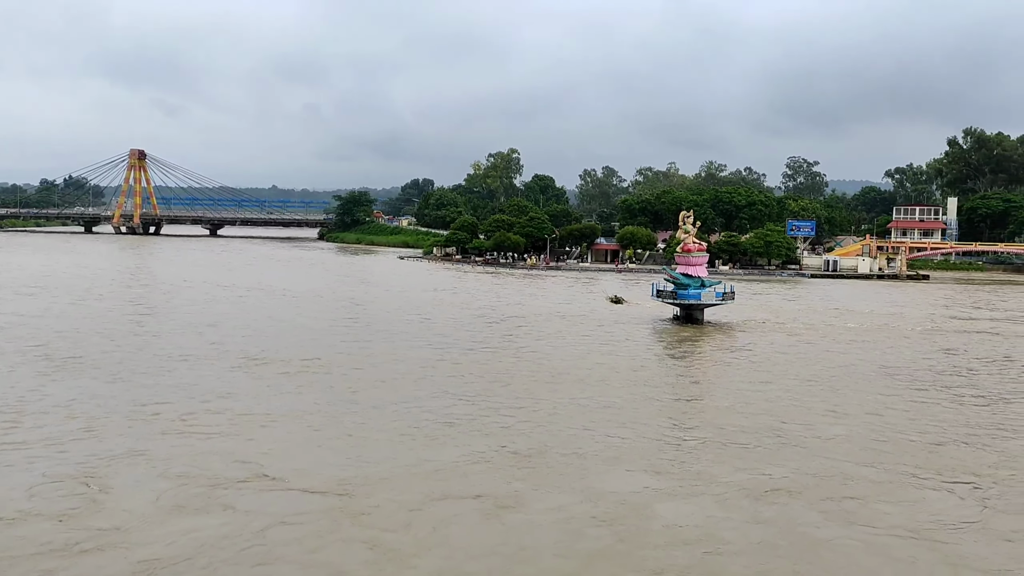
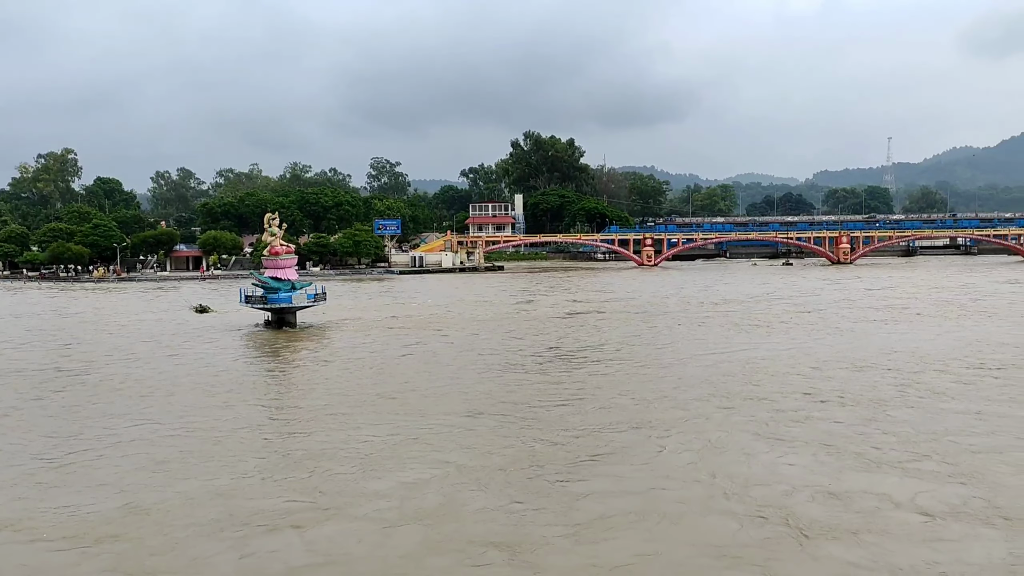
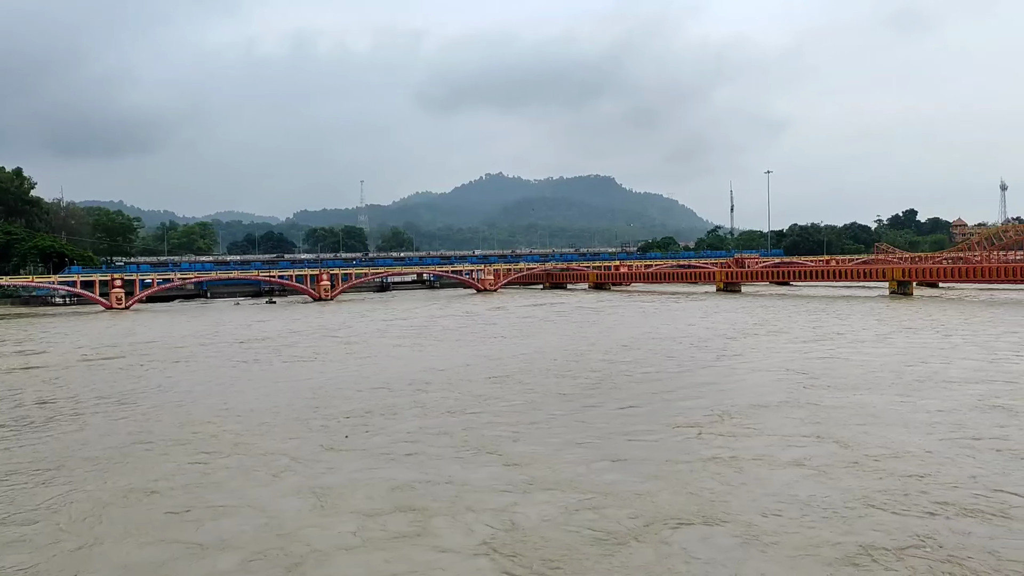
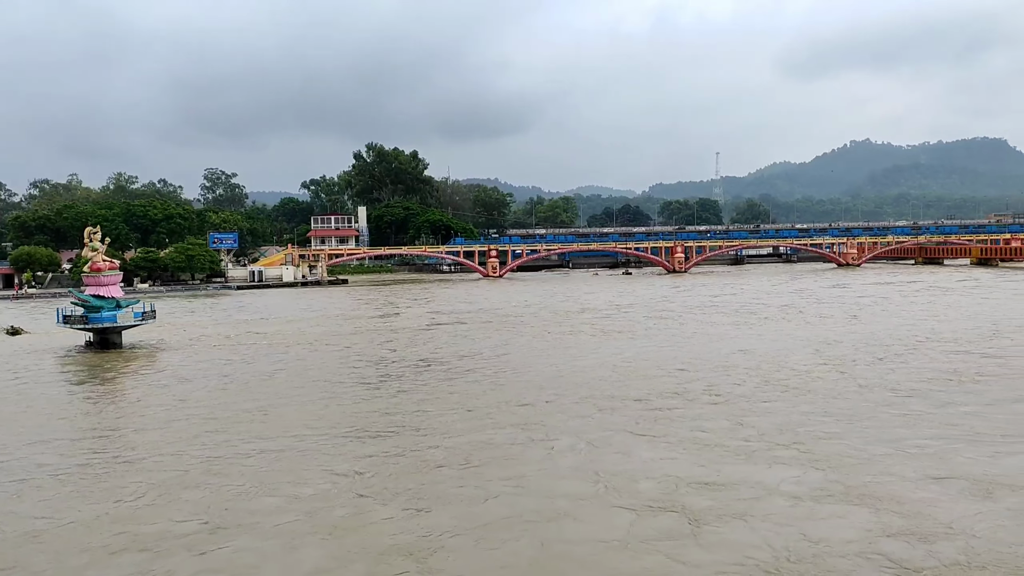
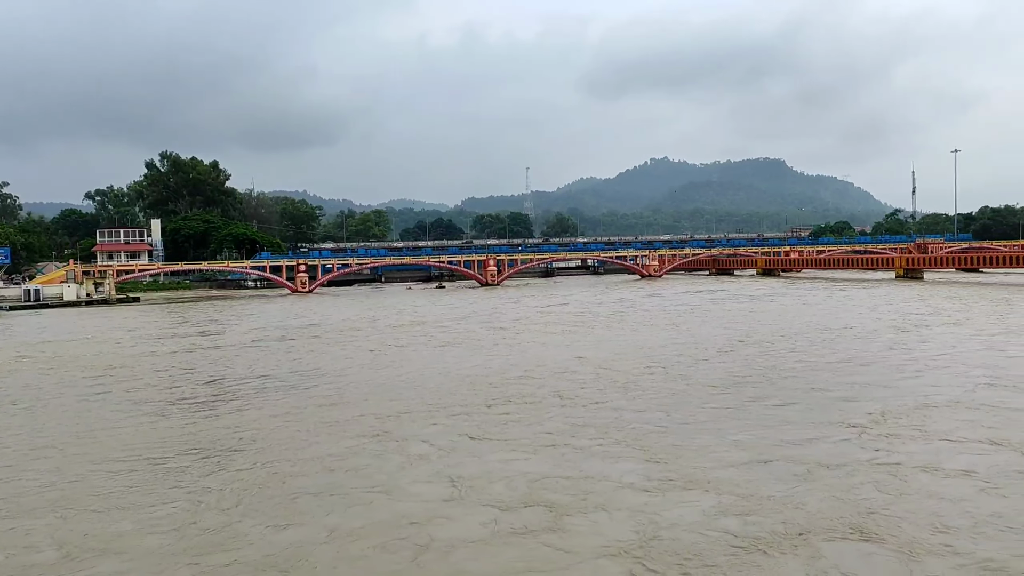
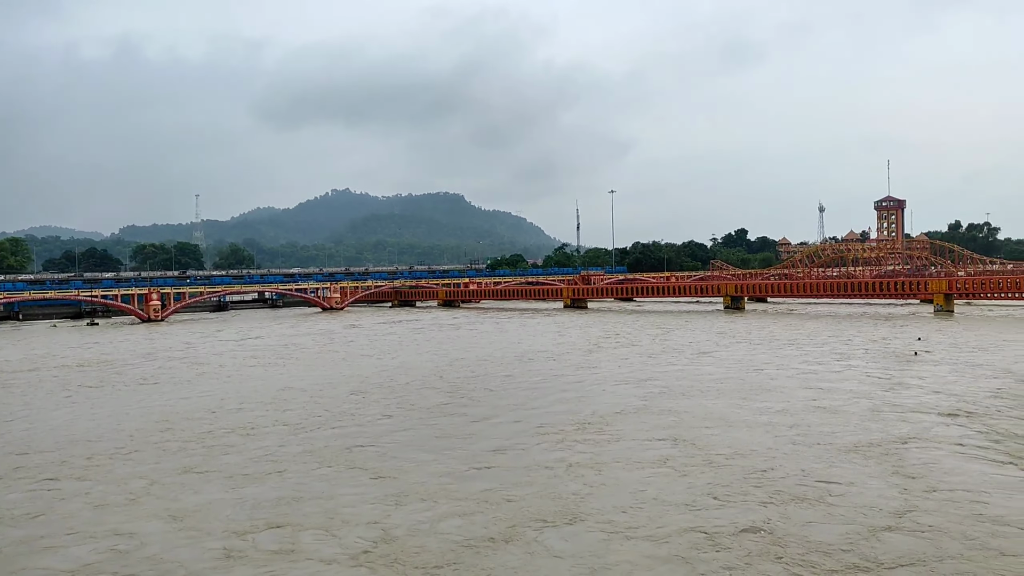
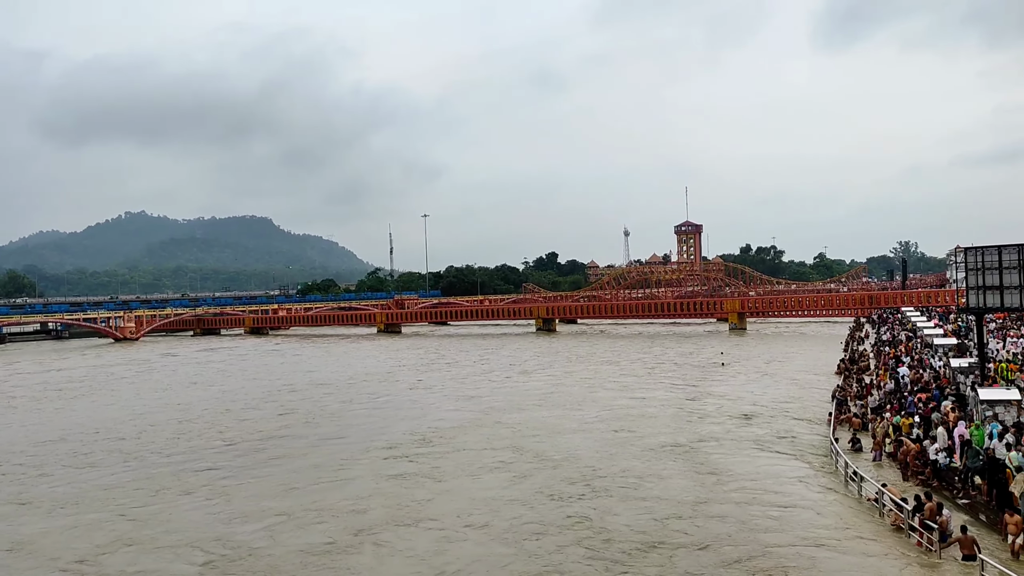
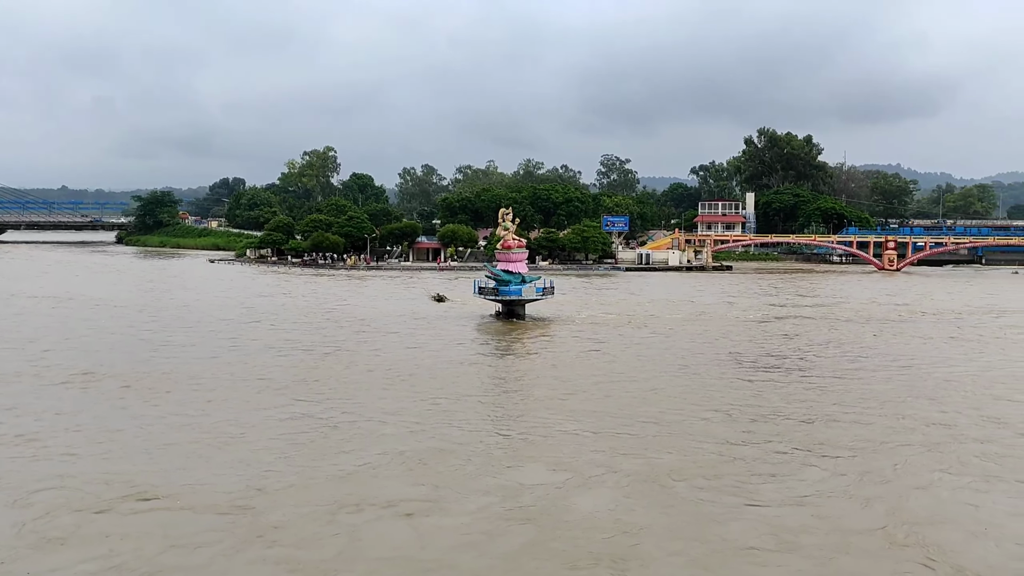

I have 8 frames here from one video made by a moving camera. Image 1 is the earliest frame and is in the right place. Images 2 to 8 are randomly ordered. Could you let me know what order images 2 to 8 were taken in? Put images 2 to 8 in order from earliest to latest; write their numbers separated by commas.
8, 2, 4, 5, 3, 6, 7
